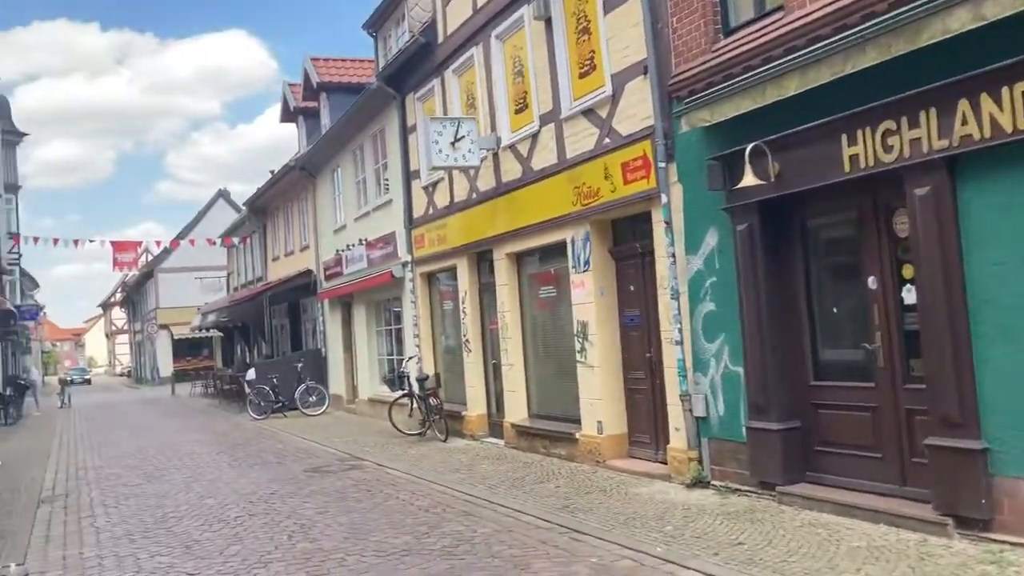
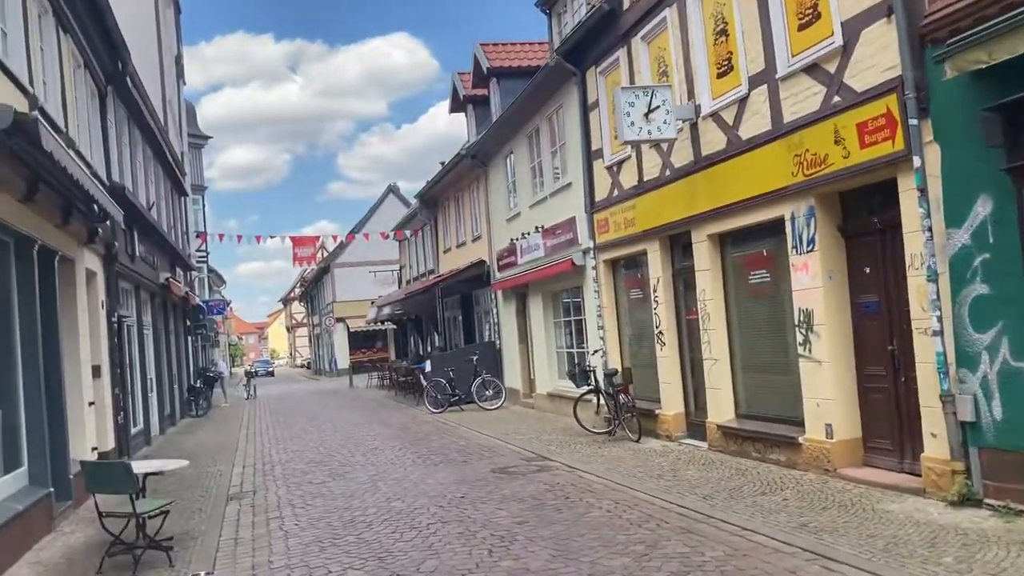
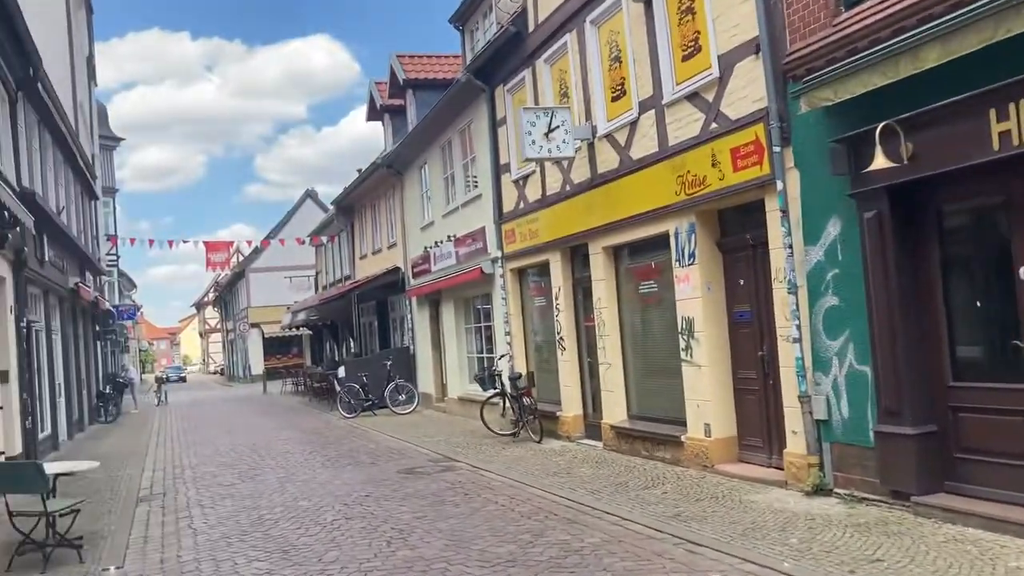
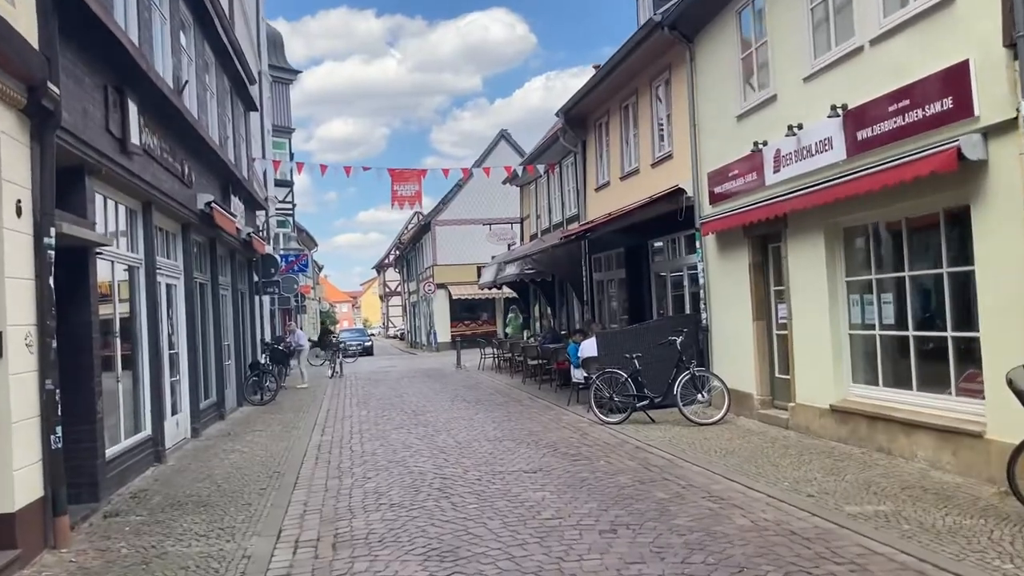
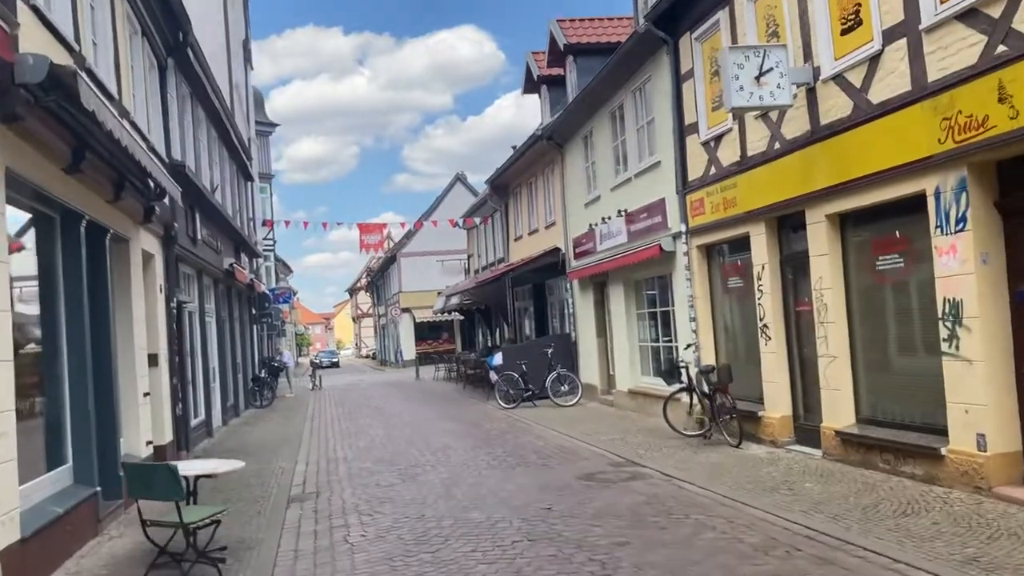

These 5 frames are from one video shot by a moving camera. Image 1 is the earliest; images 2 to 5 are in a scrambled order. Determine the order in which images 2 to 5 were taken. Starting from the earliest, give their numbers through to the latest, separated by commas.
3, 2, 5, 4
